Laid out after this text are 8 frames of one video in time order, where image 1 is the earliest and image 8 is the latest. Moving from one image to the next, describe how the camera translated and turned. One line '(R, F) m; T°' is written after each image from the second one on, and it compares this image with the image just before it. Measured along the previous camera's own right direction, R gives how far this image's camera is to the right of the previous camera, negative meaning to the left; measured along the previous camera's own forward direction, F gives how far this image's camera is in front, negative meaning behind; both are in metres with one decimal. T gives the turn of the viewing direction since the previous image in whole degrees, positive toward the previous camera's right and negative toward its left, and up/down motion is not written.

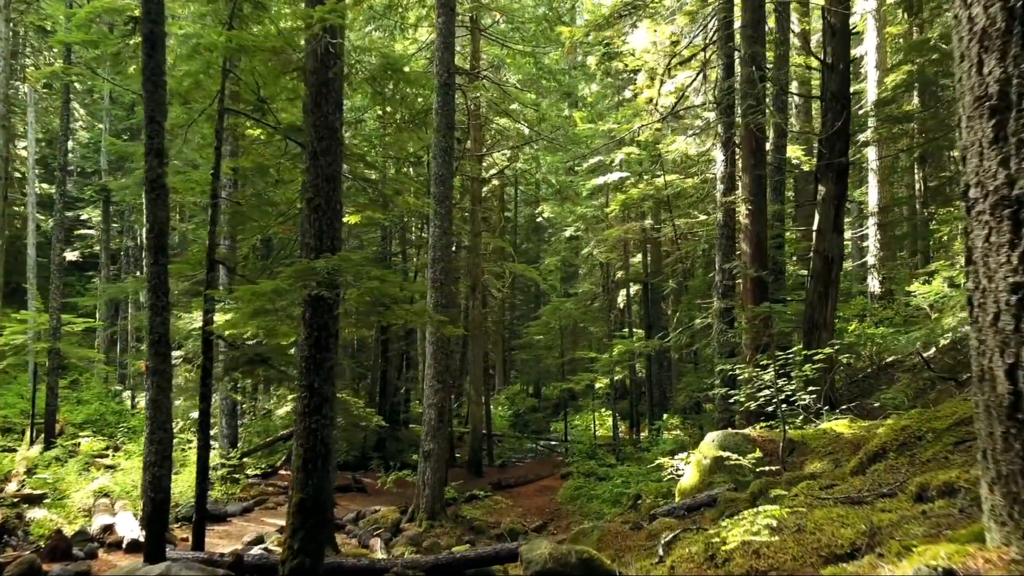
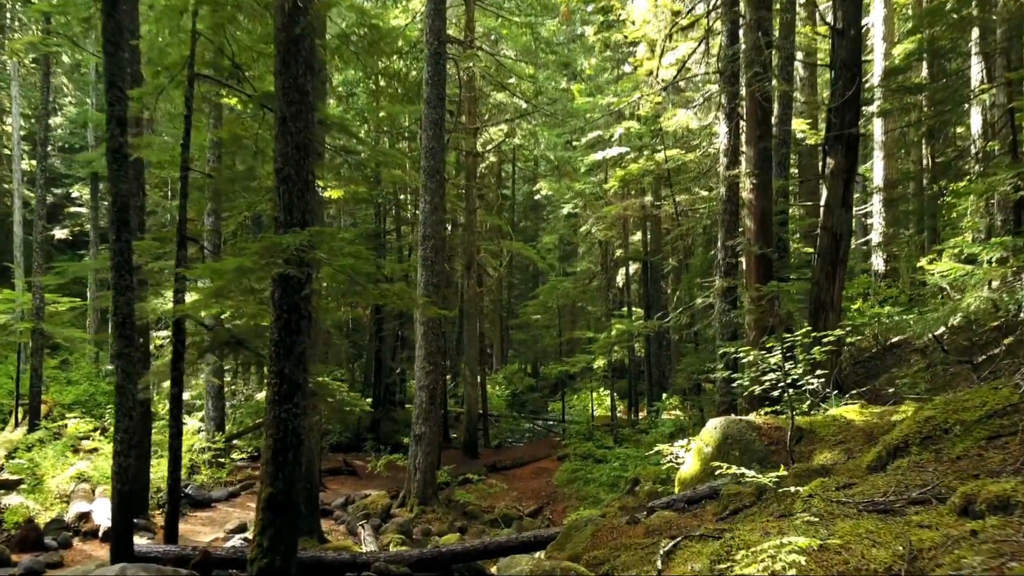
(+0.1, +0.5) m; 0°
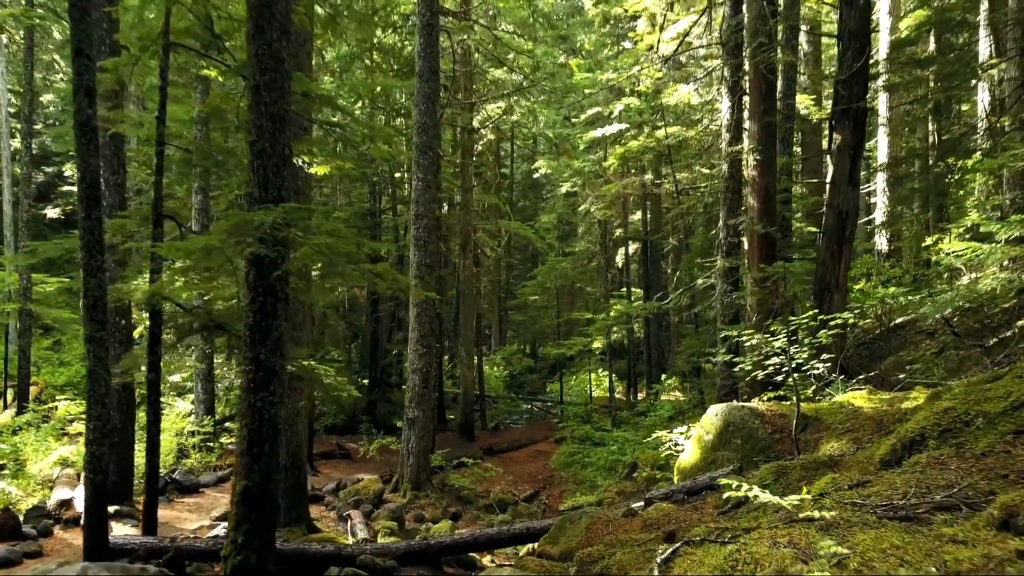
(+0.1, +0.3) m; 0°
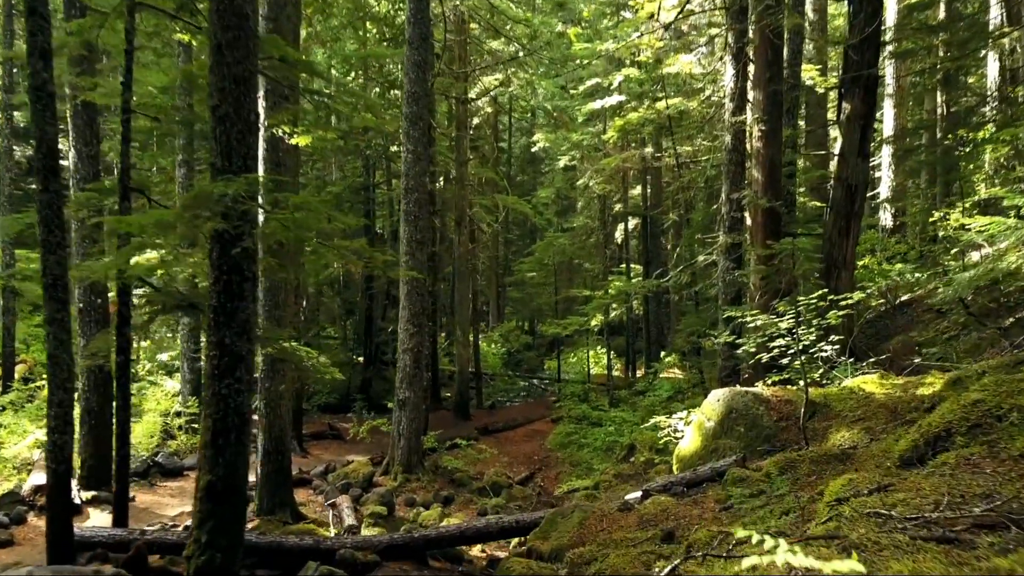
(+0.1, +0.4) m; 0°
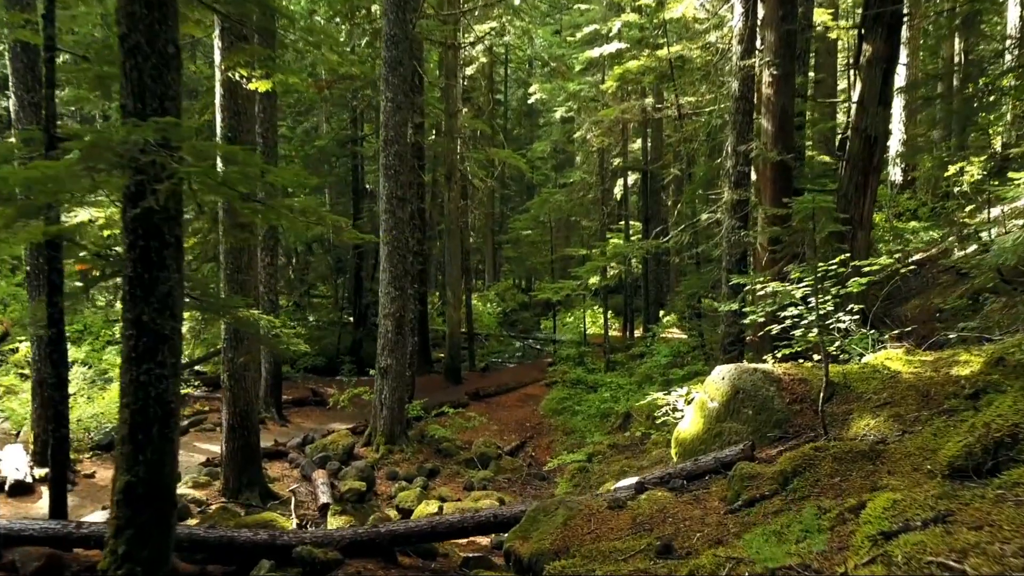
(+0.1, +0.7) m; 0°
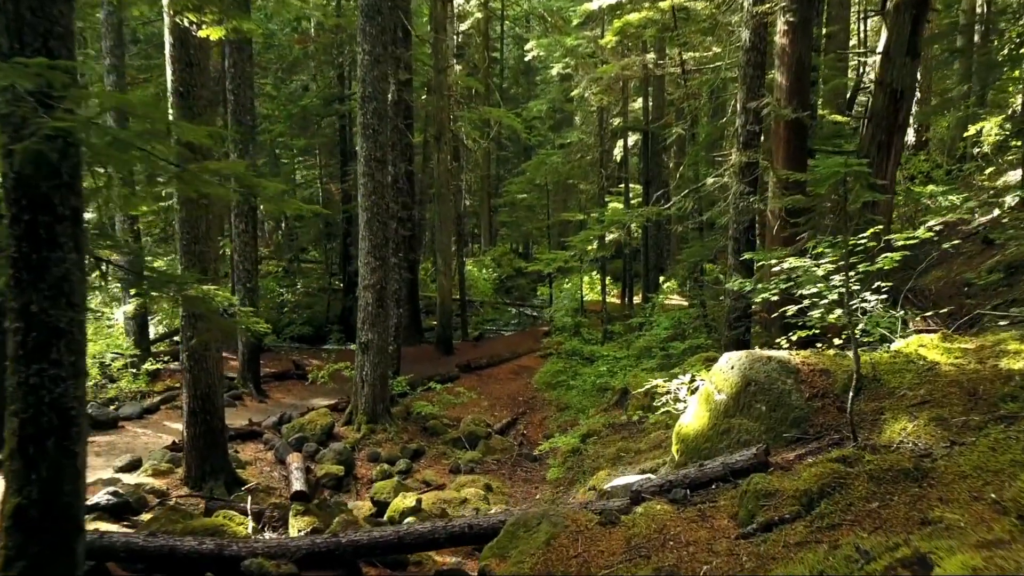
(+0.1, +0.7) m; 0°
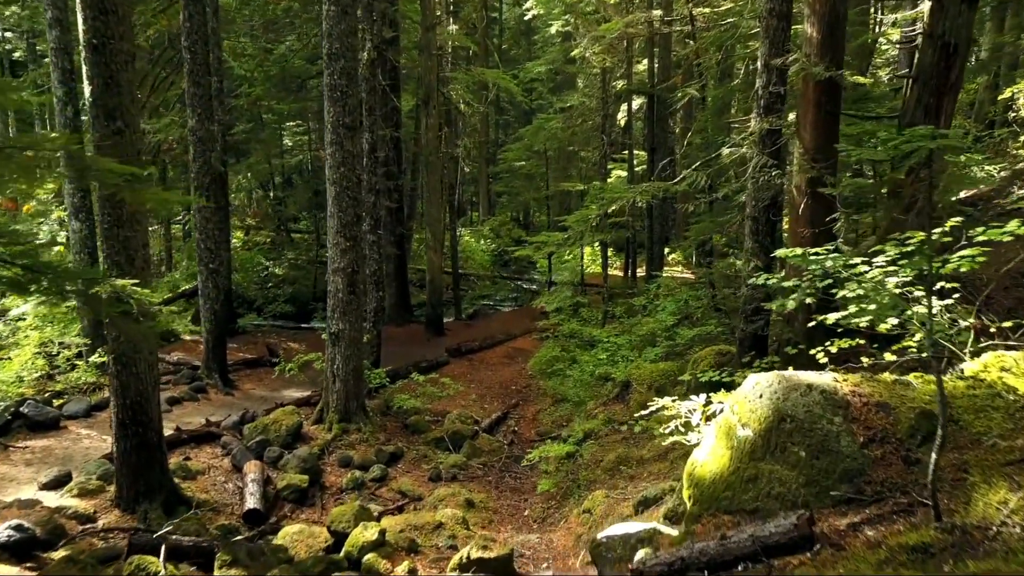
(+0.2, +1.1) m; 0°
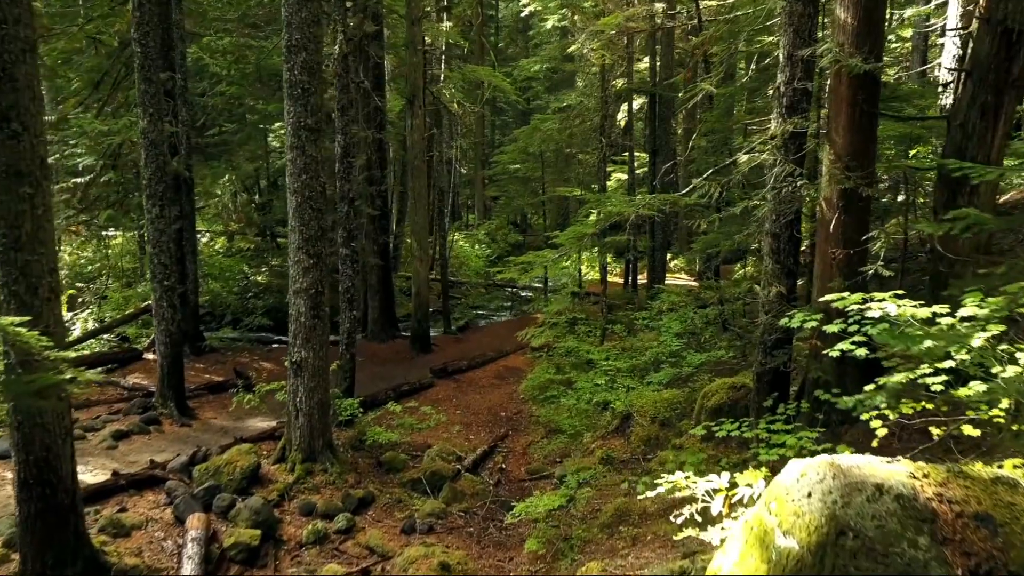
(+0.1, +1.0) m; 0°
